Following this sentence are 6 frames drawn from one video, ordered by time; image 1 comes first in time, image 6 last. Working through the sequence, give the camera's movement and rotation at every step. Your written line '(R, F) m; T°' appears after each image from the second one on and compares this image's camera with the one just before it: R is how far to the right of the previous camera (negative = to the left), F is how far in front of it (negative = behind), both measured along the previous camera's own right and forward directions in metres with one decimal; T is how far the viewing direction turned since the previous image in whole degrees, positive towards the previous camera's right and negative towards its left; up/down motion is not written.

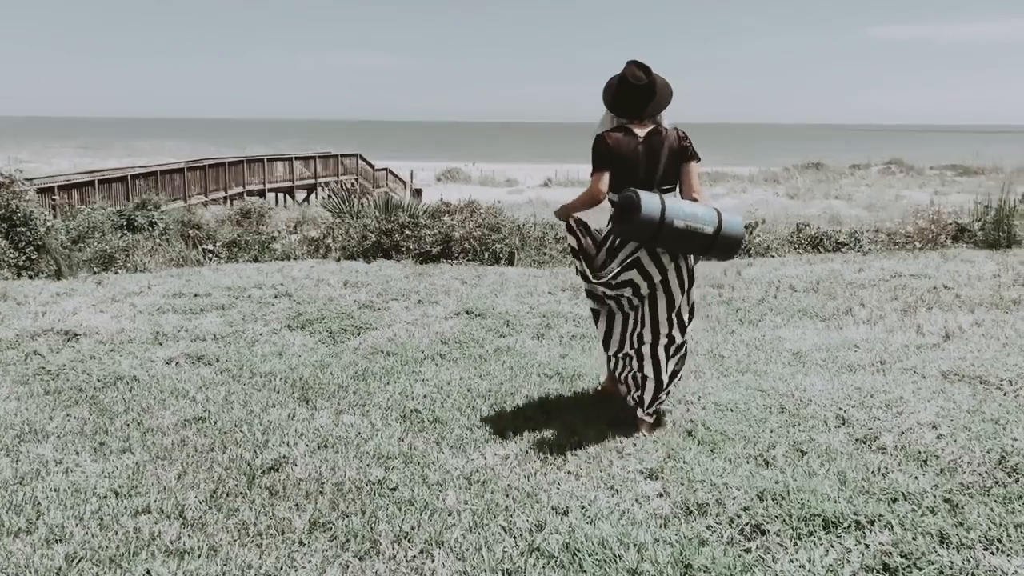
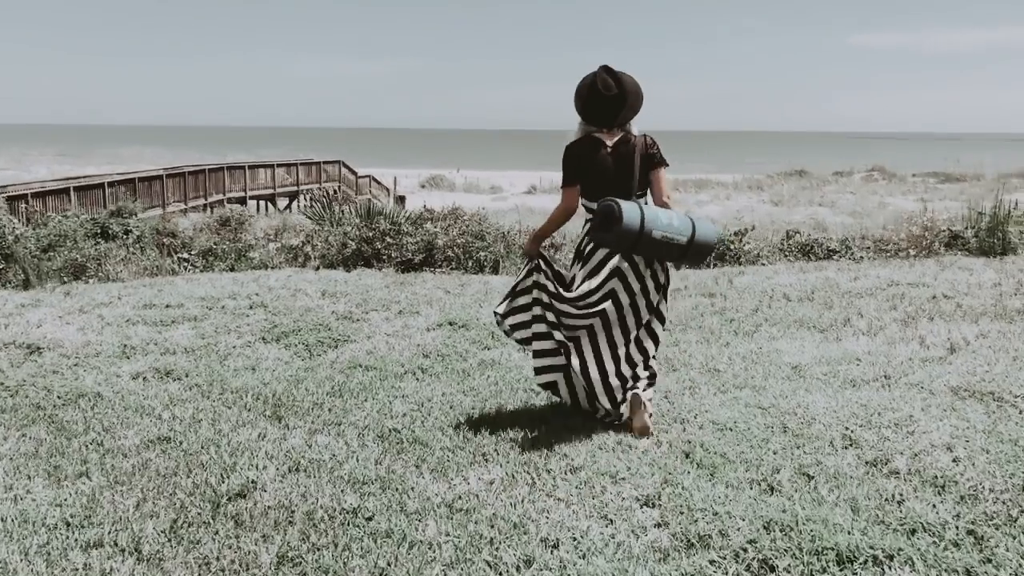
(0.0, +0.3) m; +1°
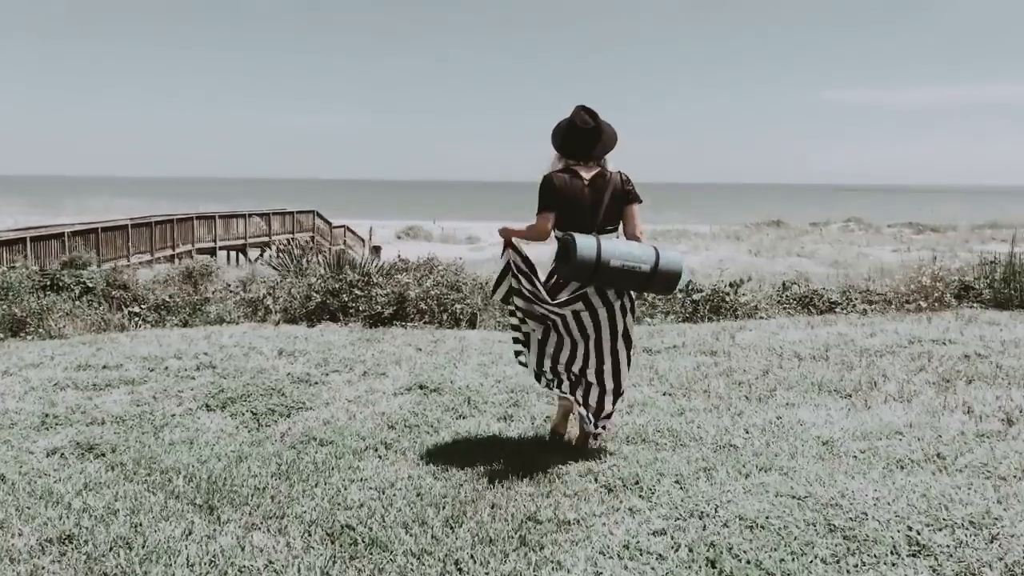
(0.0, +0.7) m; +2°
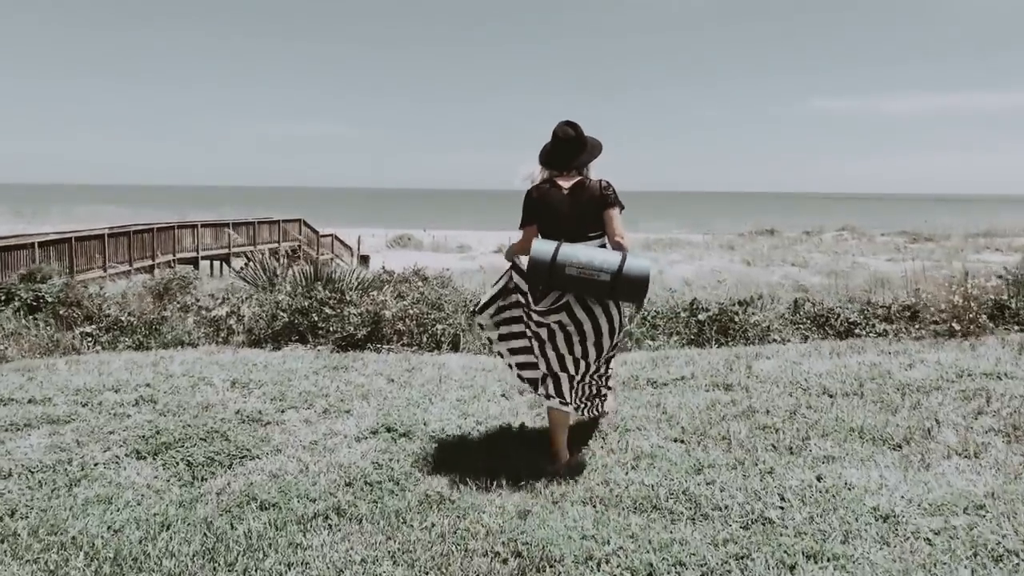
(0.0, +0.8) m; +1°
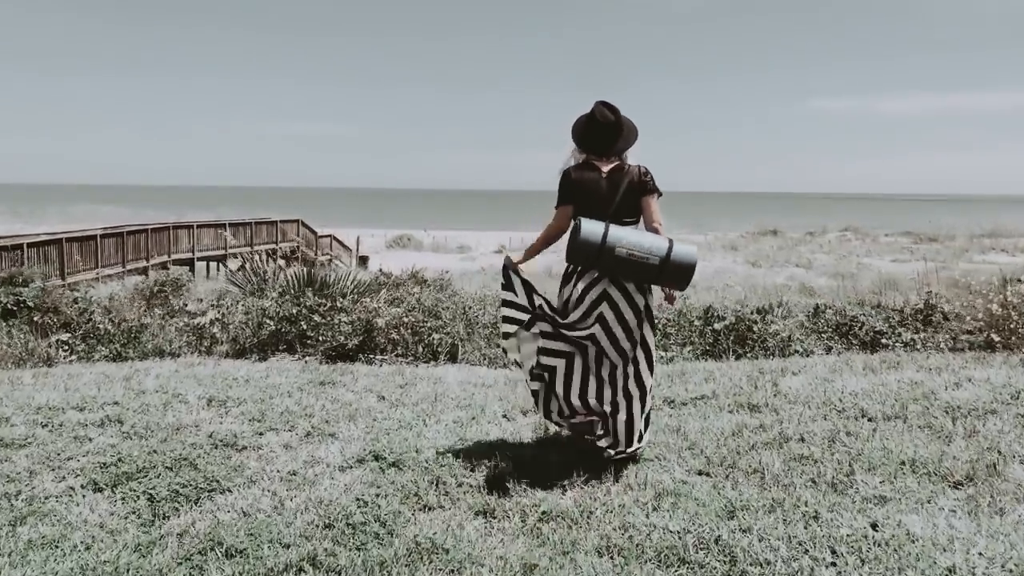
(0.0, +0.5) m; 0°
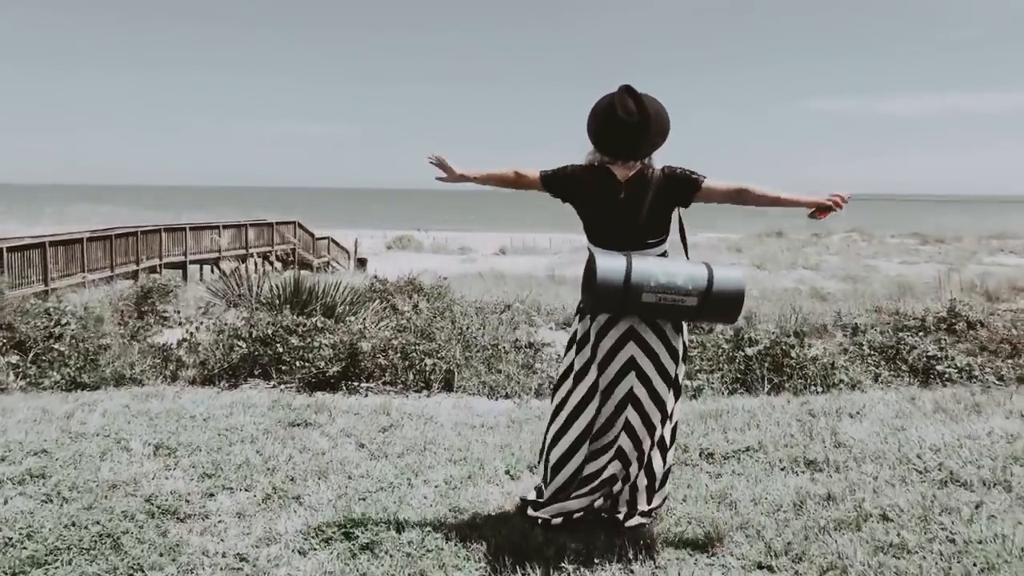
(0.0, +0.9) m; 0°
